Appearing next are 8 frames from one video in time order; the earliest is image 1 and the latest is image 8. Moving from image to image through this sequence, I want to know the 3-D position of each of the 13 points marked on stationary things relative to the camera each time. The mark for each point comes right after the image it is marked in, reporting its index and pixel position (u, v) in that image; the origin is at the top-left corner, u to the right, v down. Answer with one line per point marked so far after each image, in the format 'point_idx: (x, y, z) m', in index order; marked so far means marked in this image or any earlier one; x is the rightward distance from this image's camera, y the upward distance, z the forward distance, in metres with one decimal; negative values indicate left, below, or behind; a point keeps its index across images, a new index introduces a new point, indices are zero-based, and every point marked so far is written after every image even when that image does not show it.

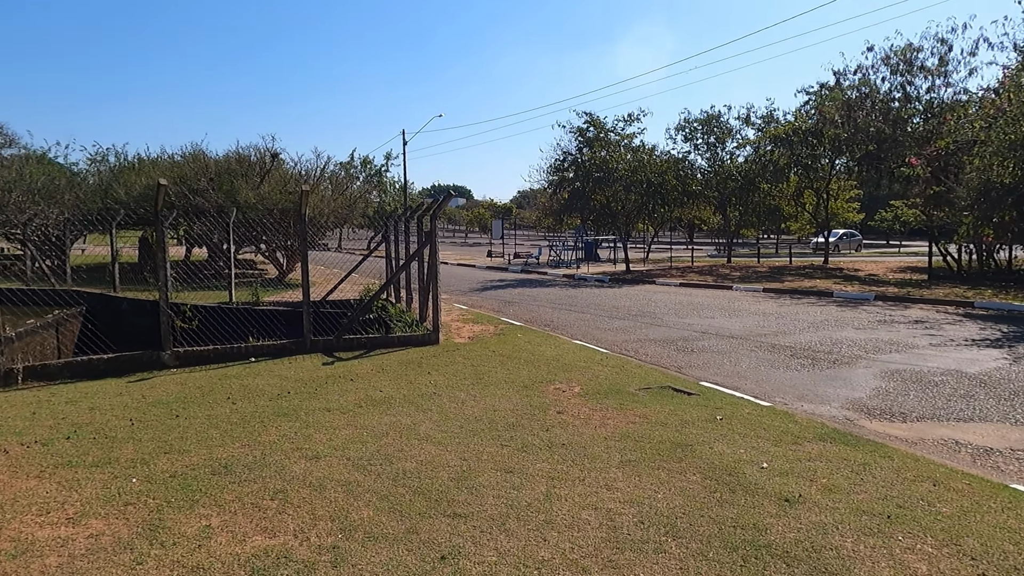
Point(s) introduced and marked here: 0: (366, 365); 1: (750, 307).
0: (-1.6, -0.8, +7.2) m
1: (+4.6, -0.4, +13.0) m
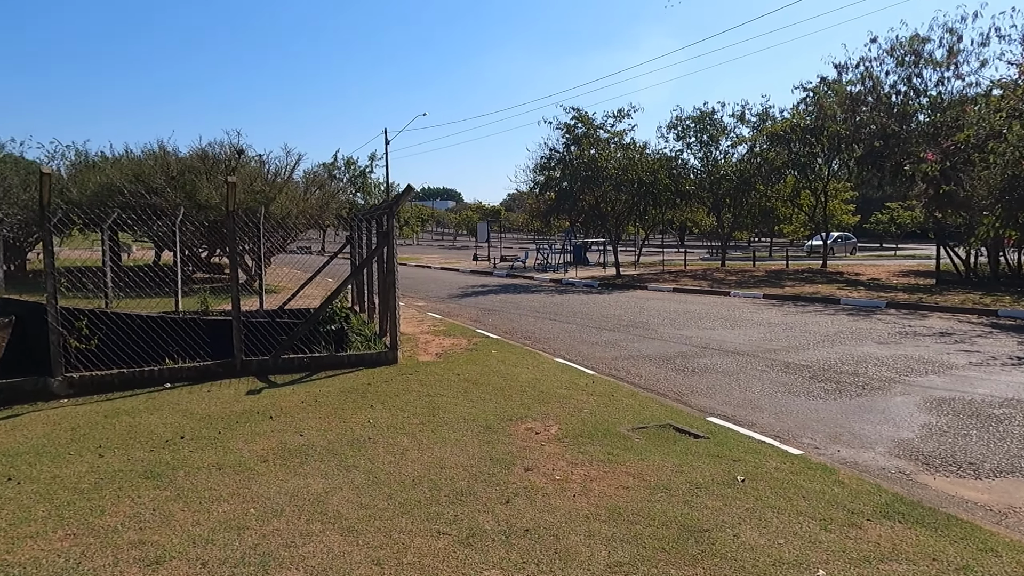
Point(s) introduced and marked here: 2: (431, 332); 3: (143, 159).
0: (-1.9, -0.9, +5.9) m
1: (+4.2, -0.5, +11.8) m
2: (-1.3, -0.7, +10.8) m
3: (-11.0, +3.9, +19.8) m
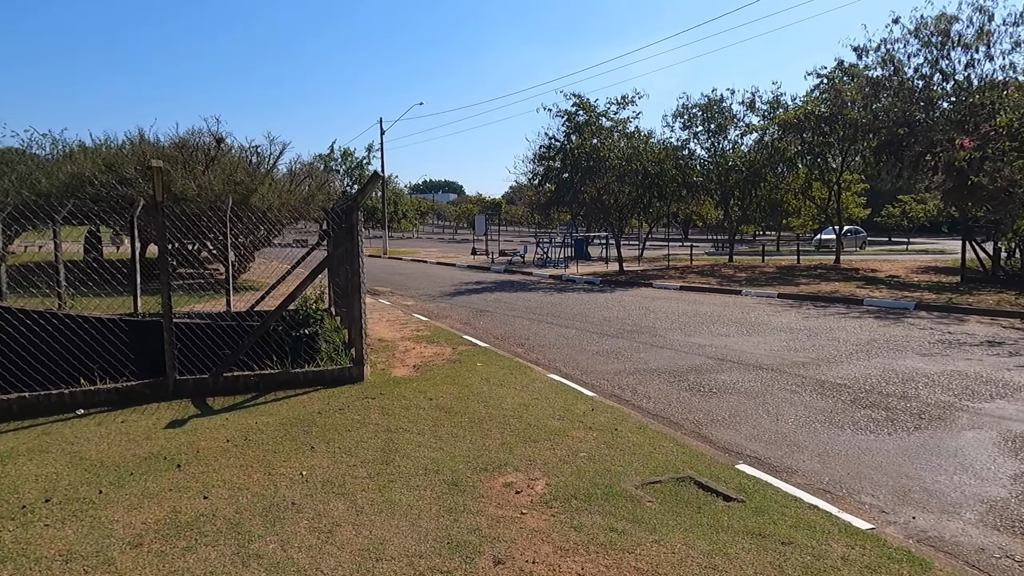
0: (-2.0, -1.0, +4.8) m
1: (+4.1, -0.5, +10.6) m
2: (-1.5, -0.7, +9.7) m
3: (-11.1, +4.0, +18.7) m
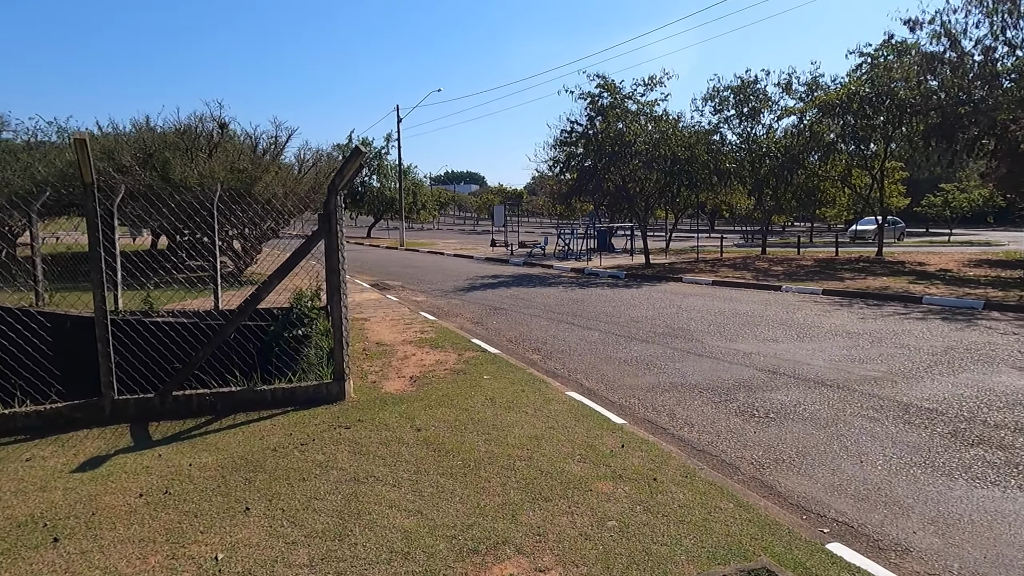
0: (-2.0, -1.0, +3.7) m
1: (+4.3, -0.5, +9.4) m
2: (-1.3, -0.7, +8.6) m
3: (-10.6, +4.2, +17.8) m
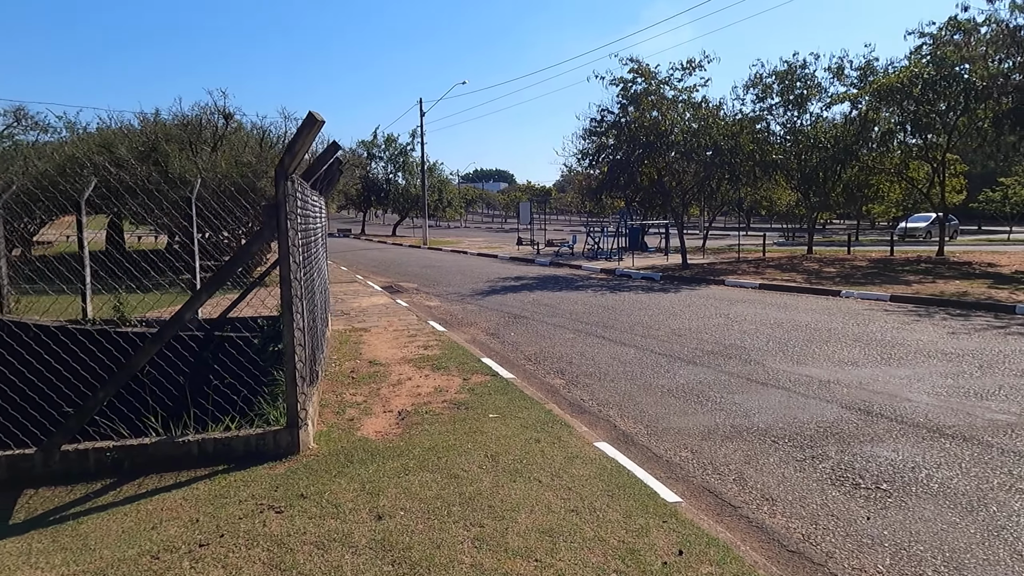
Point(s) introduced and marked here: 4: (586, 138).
0: (-2.0, -1.1, +2.4) m
1: (+4.6, -0.6, +7.8) m
2: (-1.1, -0.8, +7.2) m
3: (-10.0, +4.1, +16.9) m
4: (+2.2, +4.5, +19.8) m
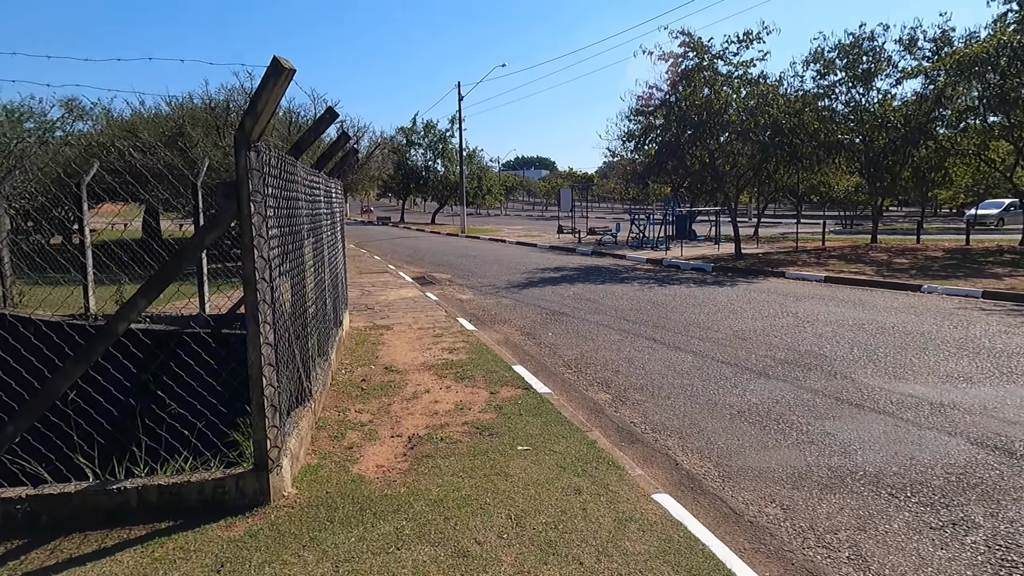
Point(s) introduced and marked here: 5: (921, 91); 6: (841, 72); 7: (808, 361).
0: (-2.0, -1.2, +1.5) m
1: (+4.9, -0.6, +6.5) m
2: (-0.7, -0.7, +6.3) m
3: (-9.0, +4.4, +16.4) m
4: (+3.4, +4.7, +18.6) m
5: (+11.6, +5.6, +18.9) m
6: (+9.7, +6.4, +19.5) m
7: (+2.7, -0.7, +6.2) m
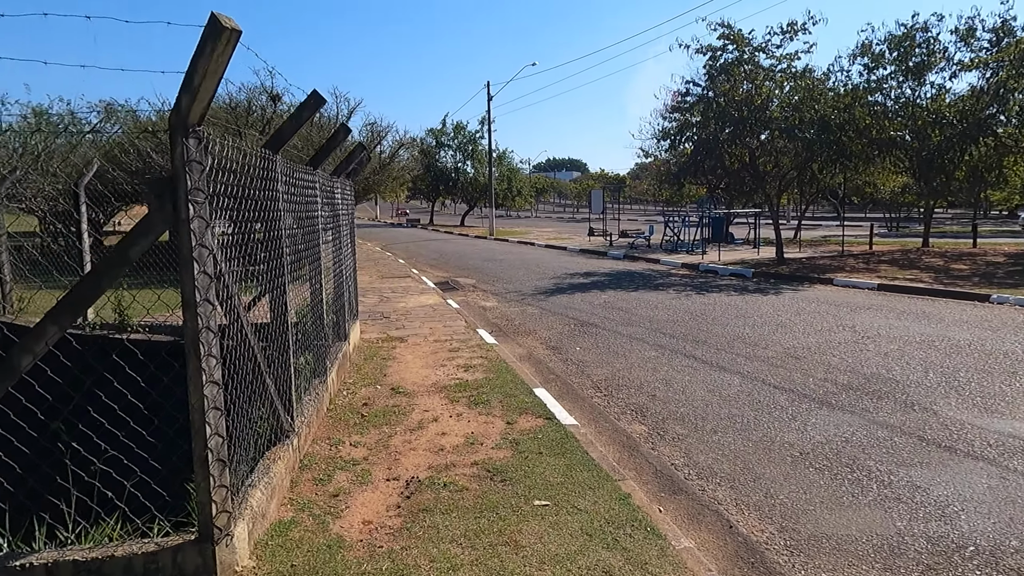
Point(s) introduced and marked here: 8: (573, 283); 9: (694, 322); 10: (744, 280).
0: (-2.0, -1.3, +0.9) m
1: (+5.1, -0.7, +5.5) m
2: (-0.5, -0.8, +5.6) m
3: (-8.3, +4.3, +16.1) m
4: (+4.1, +4.6, +17.7) m
5: (+12.4, +5.4, +17.6) m
6: (+10.5, +6.2, +18.4) m
7: (+2.9, -0.8, +5.3) m
8: (+1.2, +0.1, +13.2) m
9: (+2.3, -0.4, +8.5) m
10: (+4.7, +0.2, +13.6) m
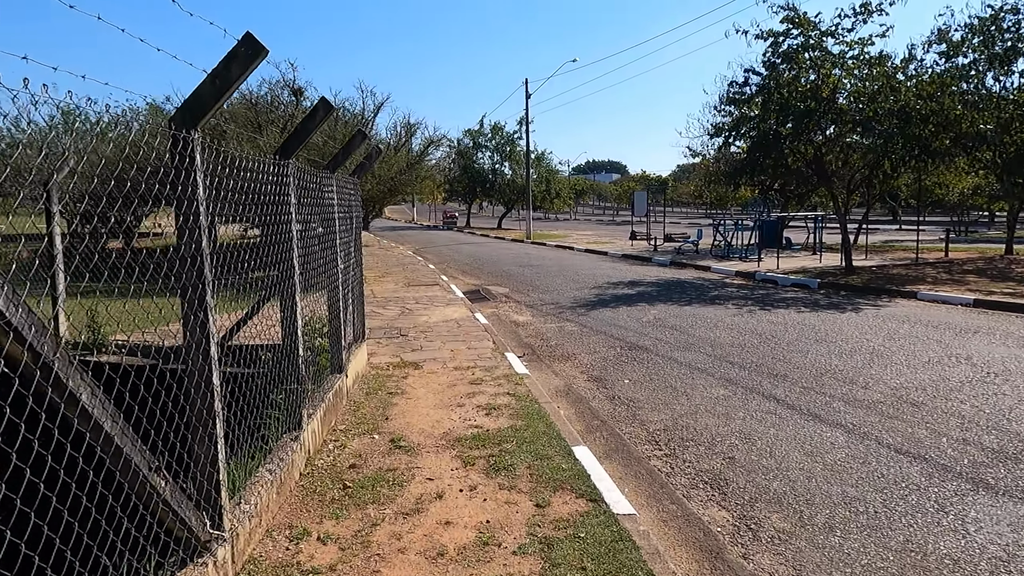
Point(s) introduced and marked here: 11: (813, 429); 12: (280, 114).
0: (-2.1, -1.4, -0.3) m
1: (+5.3, -0.9, +4.0) m
2: (-0.3, -1.0, +4.3) m
3: (-7.4, +4.1, +15.3) m
4: (+5.1, +4.3, +16.2) m
5: (+13.4, +5.1, +15.7) m
6: (+11.5, +5.9, +16.5) m
7: (+3.1, -1.0, +3.9) m
8: (+1.9, -0.1, +11.9) m
9: (+2.7, -0.6, +7.1) m
10: (+5.4, -0.1, +12.0) m
11: (+2.1, -0.9, +4.6) m
12: (-5.1, +3.8, +14.6) m
